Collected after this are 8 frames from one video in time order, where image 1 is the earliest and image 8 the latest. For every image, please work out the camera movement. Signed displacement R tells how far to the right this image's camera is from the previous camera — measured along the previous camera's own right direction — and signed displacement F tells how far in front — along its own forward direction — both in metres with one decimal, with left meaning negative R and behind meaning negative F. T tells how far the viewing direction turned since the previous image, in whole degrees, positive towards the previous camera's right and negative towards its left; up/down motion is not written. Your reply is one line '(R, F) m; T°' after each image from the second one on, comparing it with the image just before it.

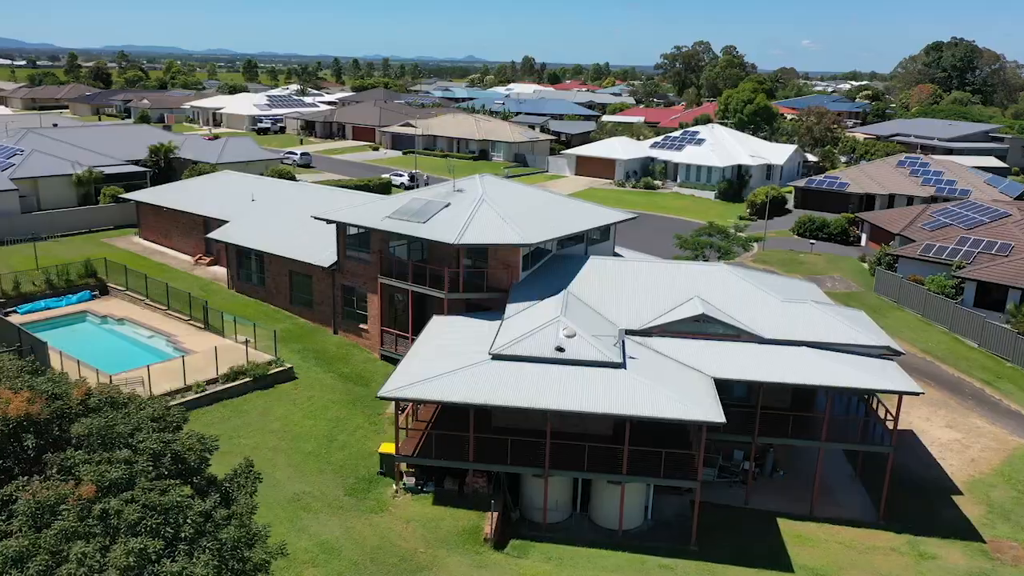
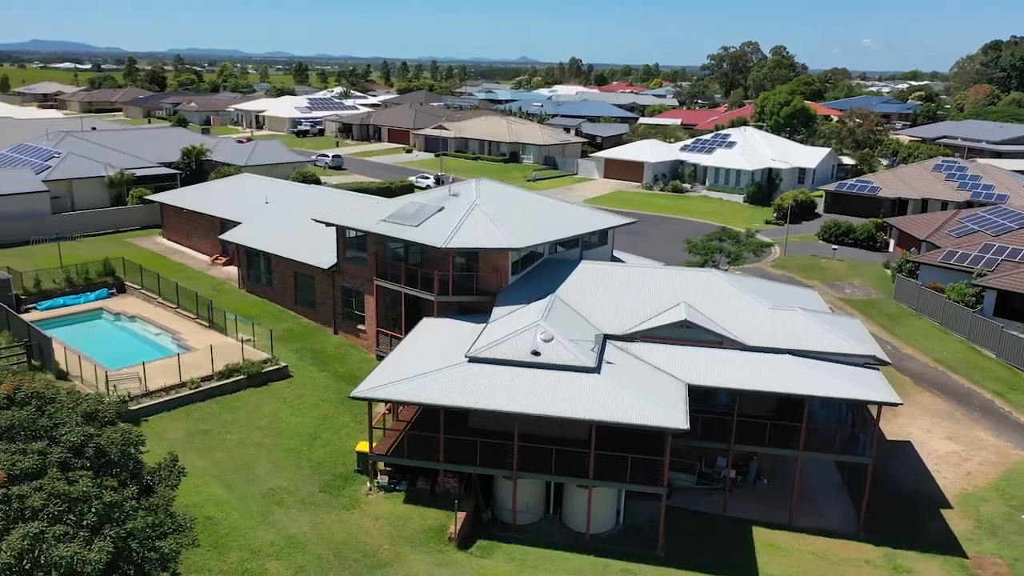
(+1.9, -0.3) m; -4°
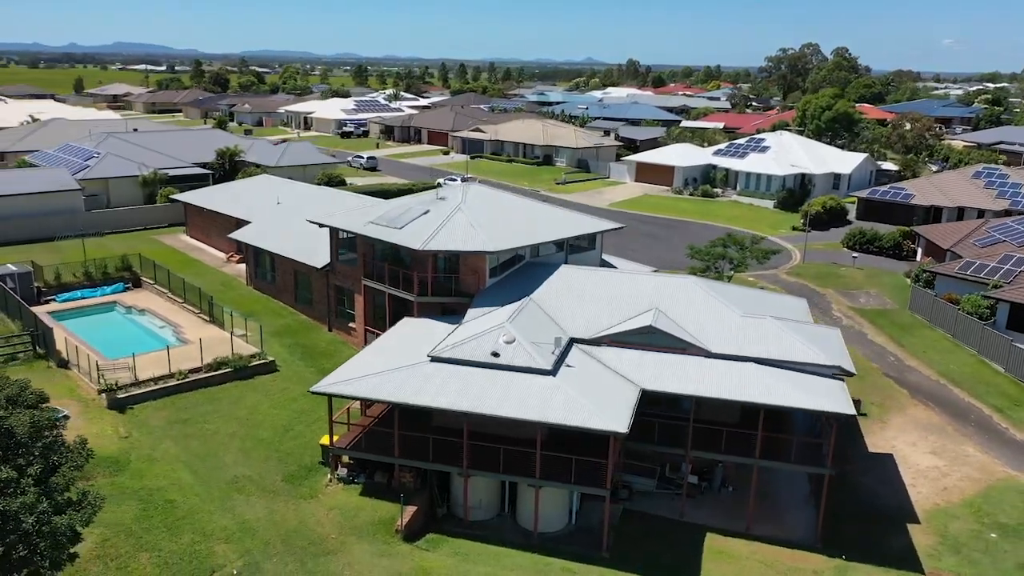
(+2.7, -0.5) m; -4°
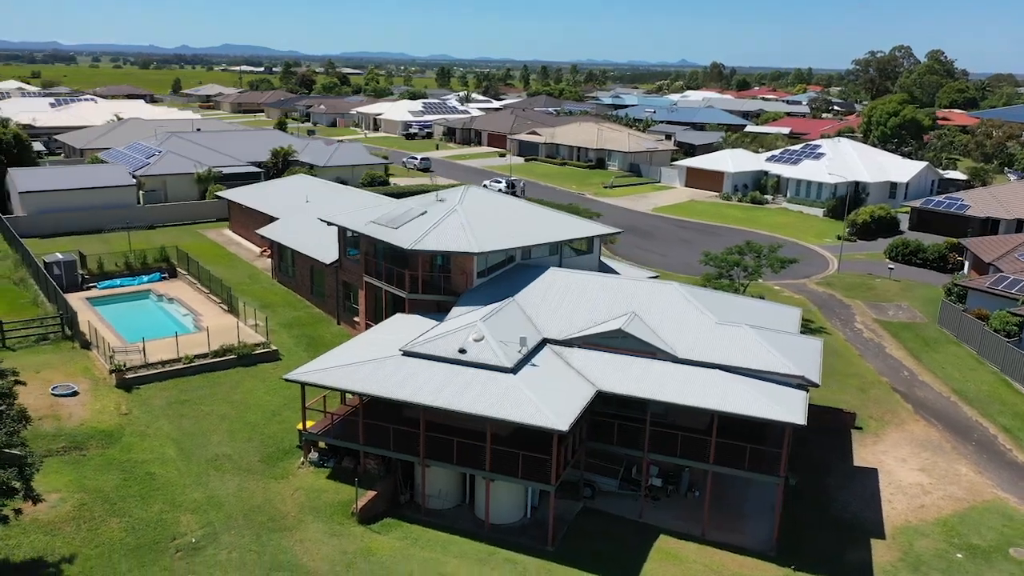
(+3.3, -0.7) m; -6°
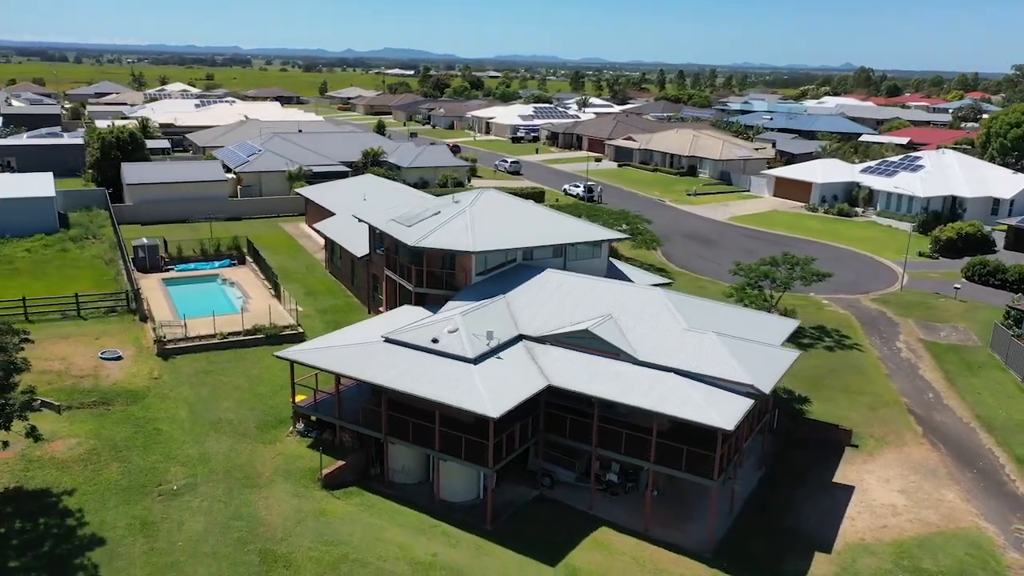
(+5.1, -1.2) m; -10°
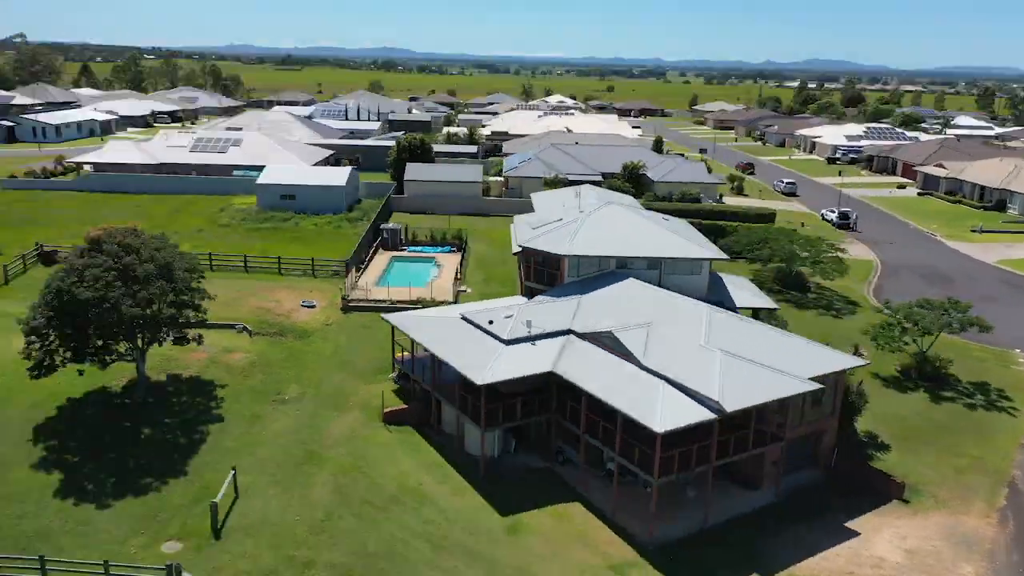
(+11.7, -1.5) m; -27°
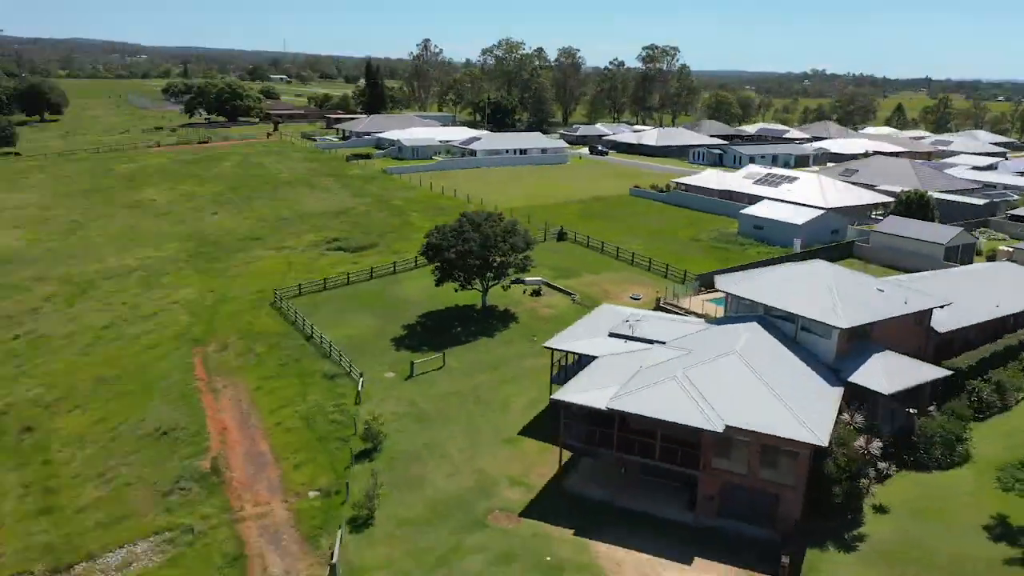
(+27.7, +3.4) m; -56°
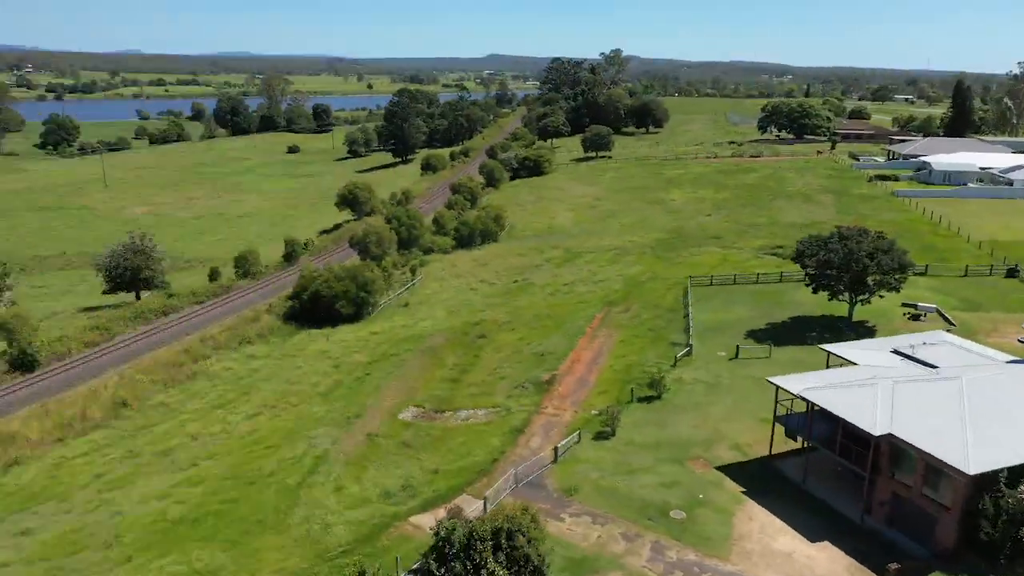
(+15.7, -3.2) m; -41°
